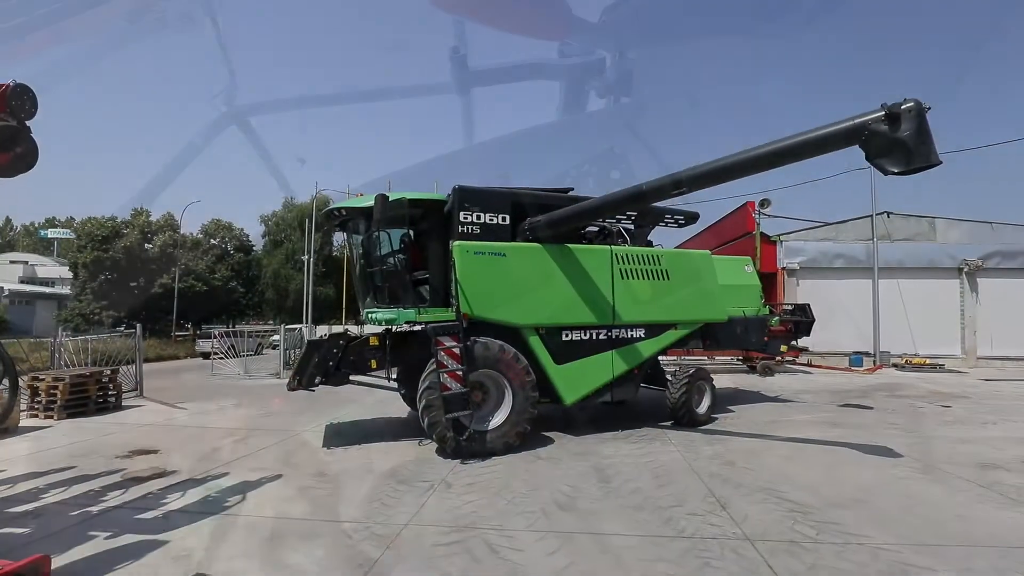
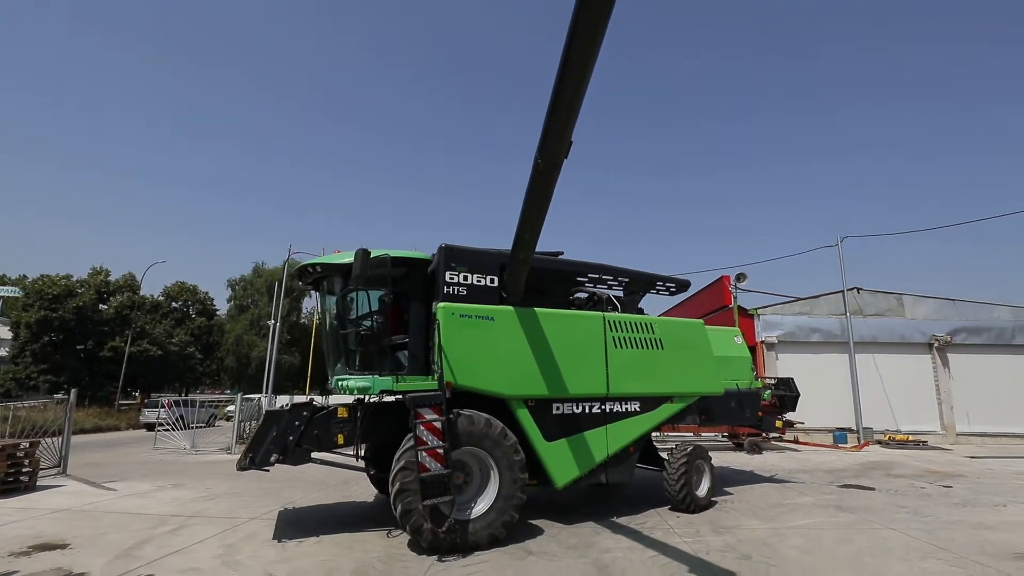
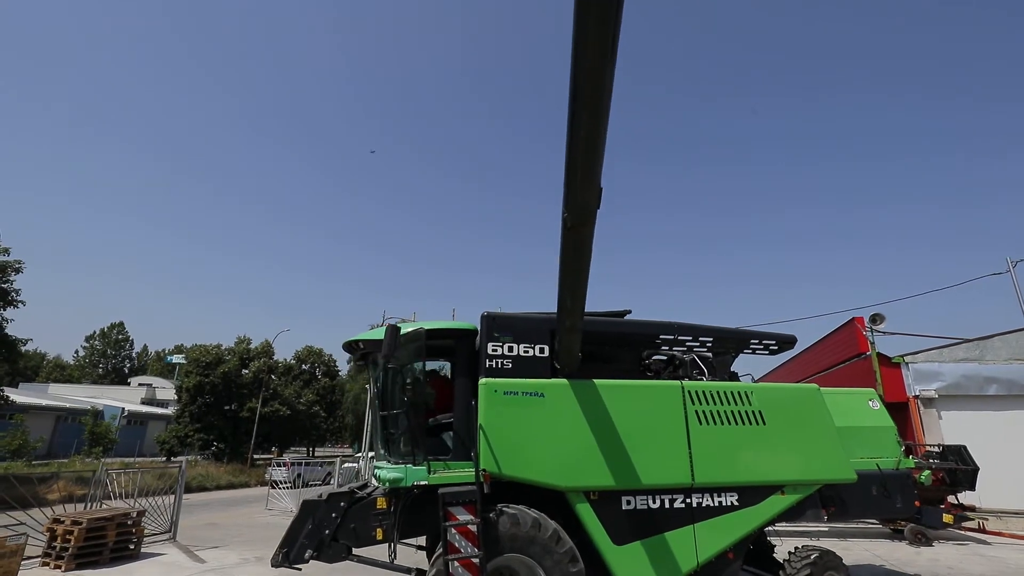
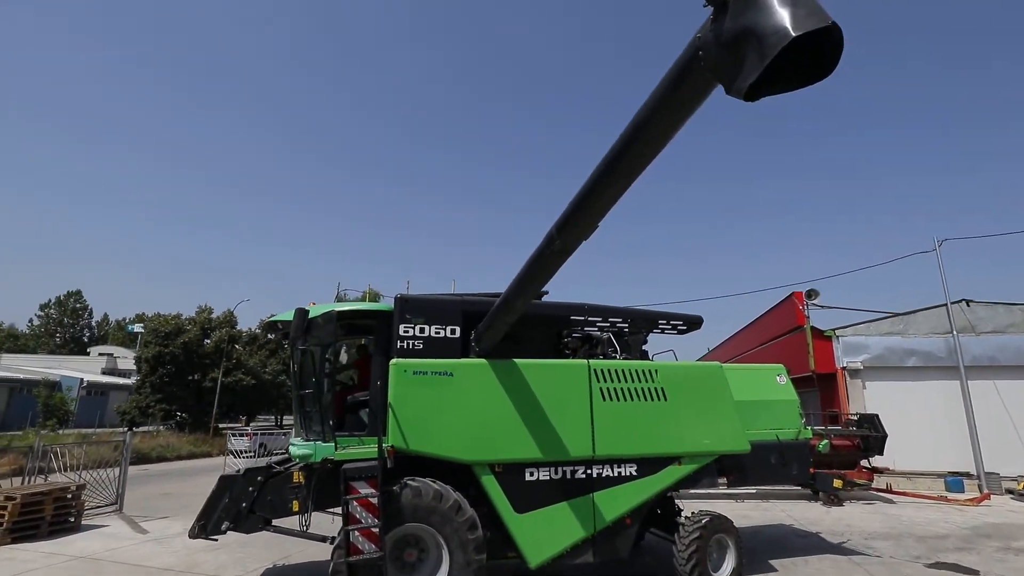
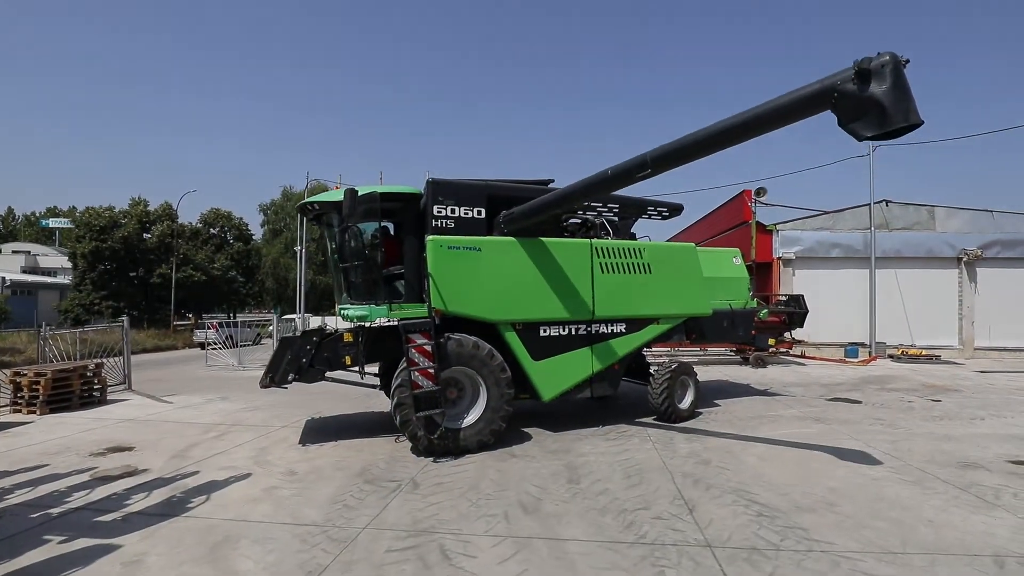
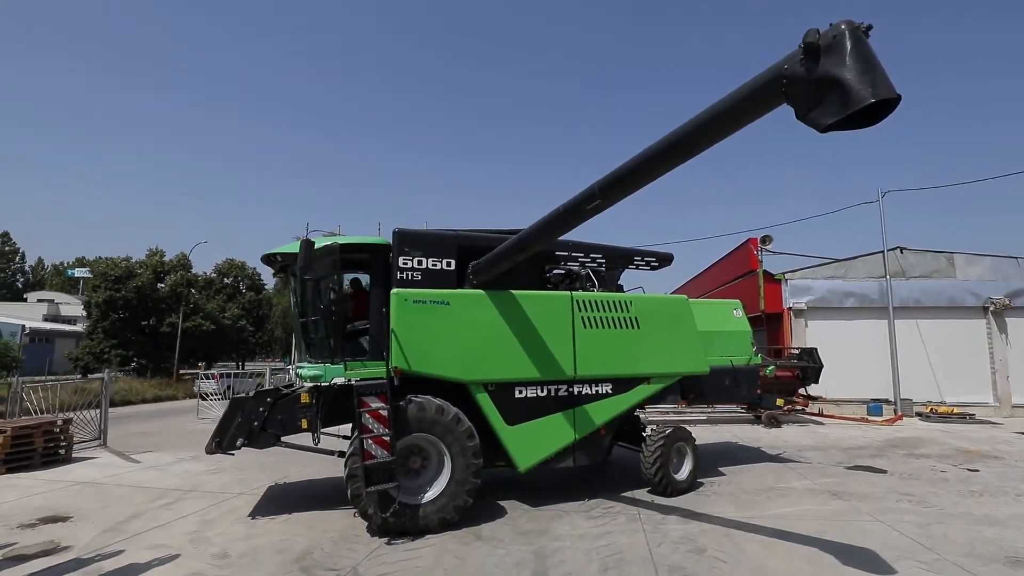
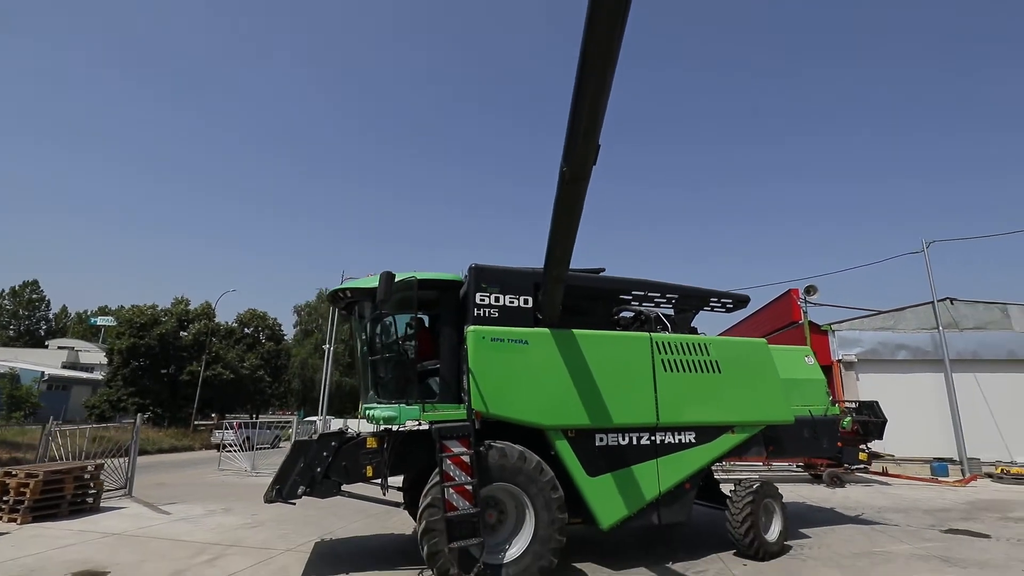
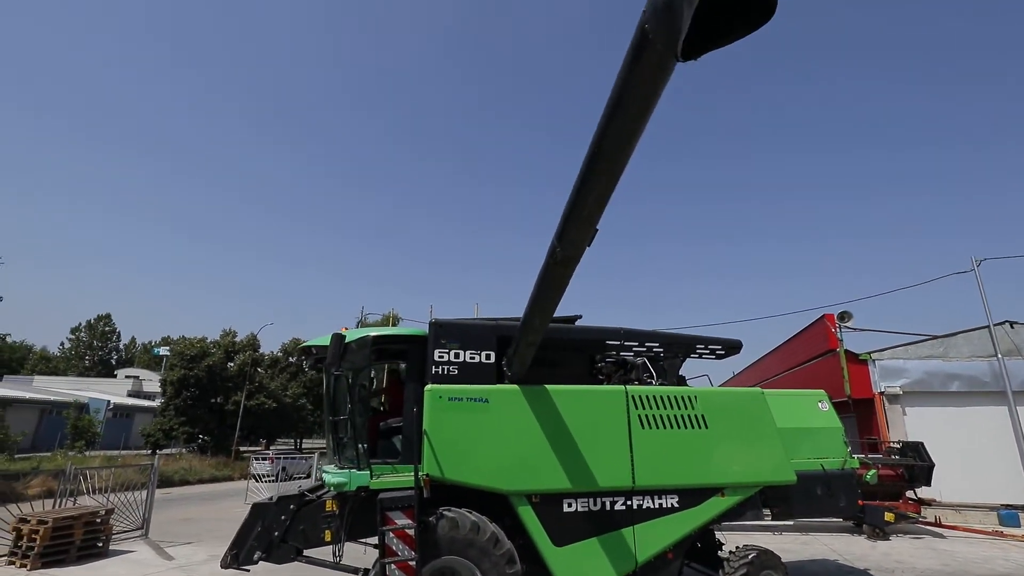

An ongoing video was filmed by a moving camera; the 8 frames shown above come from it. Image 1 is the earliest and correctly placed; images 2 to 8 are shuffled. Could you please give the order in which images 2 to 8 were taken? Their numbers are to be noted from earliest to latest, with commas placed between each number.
5, 6, 4, 8, 3, 7, 2
